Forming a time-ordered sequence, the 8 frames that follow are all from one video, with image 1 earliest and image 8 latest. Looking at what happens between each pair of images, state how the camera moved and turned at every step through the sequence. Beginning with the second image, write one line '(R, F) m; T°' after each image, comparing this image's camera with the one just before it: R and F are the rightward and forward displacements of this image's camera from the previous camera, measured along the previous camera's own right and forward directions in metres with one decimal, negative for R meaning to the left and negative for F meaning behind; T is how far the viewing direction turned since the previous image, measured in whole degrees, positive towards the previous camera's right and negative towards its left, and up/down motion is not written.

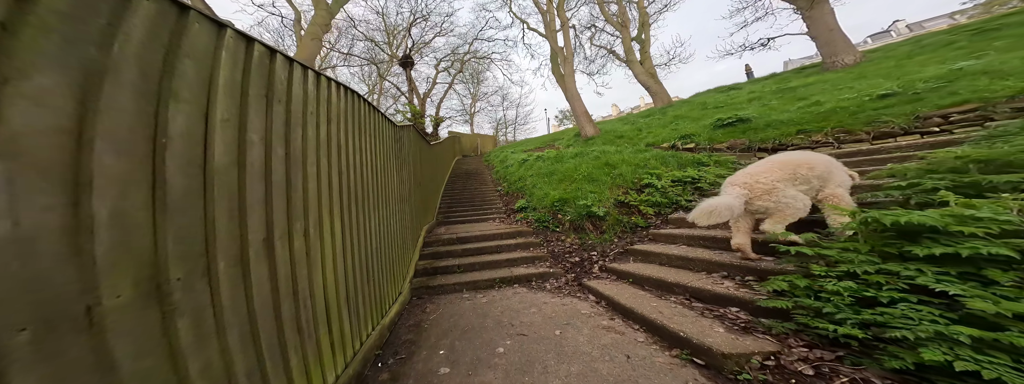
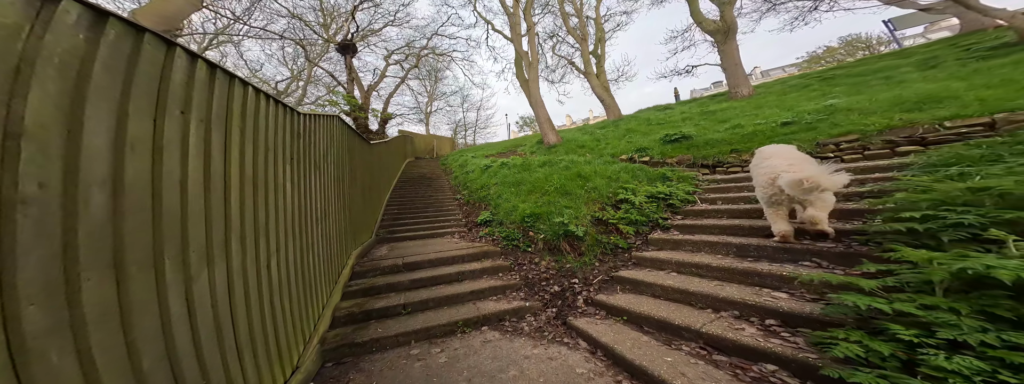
(-0.1, +0.6) m; +10°
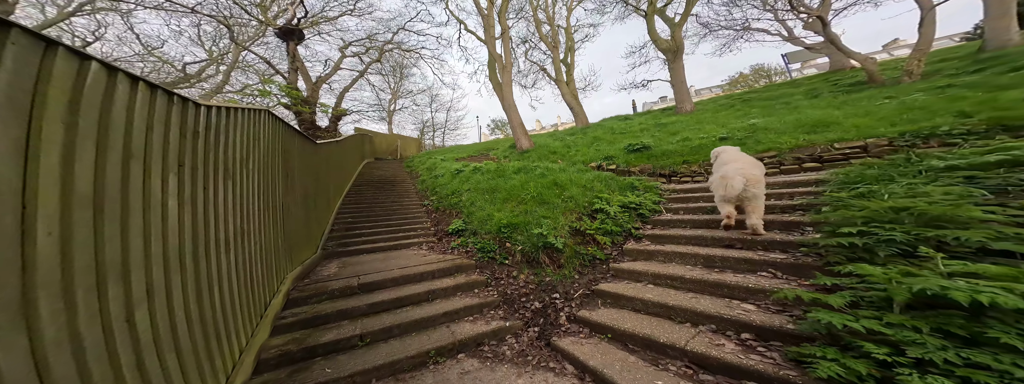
(-0.1, +0.2) m; +8°
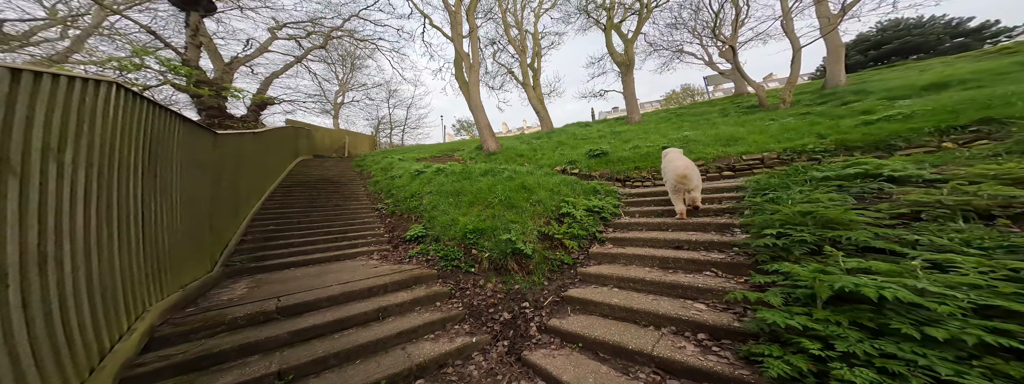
(0.0, +0.1) m; +8°
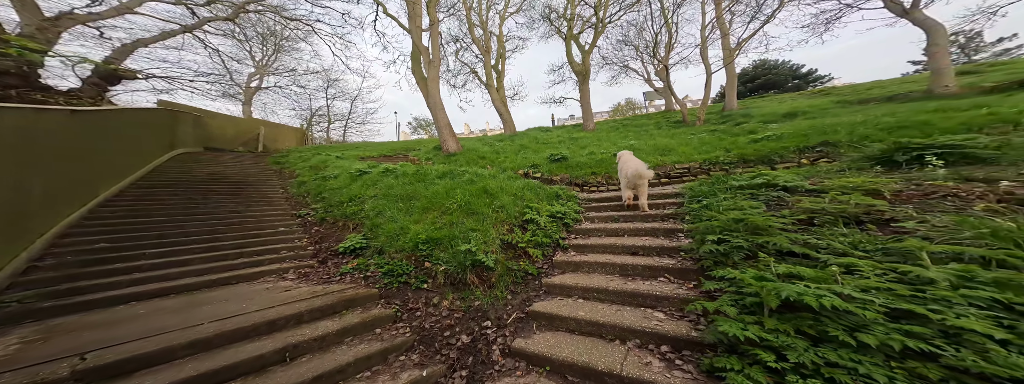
(0.0, +0.2) m; +9°
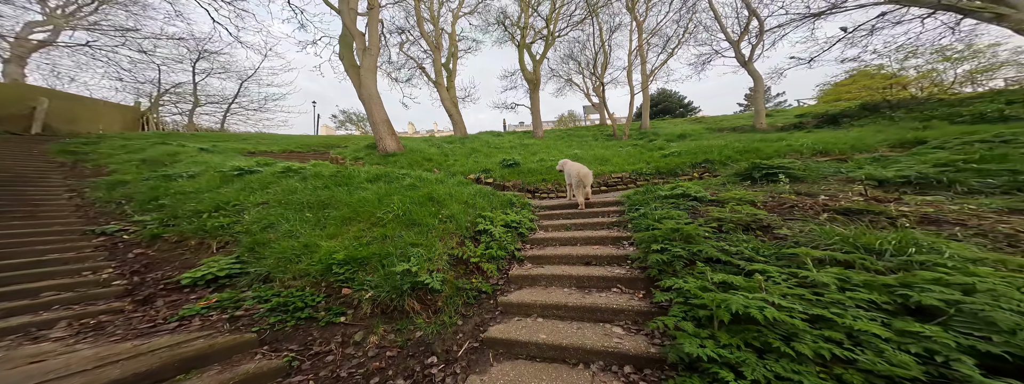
(-0.1, +0.3) m; +11°
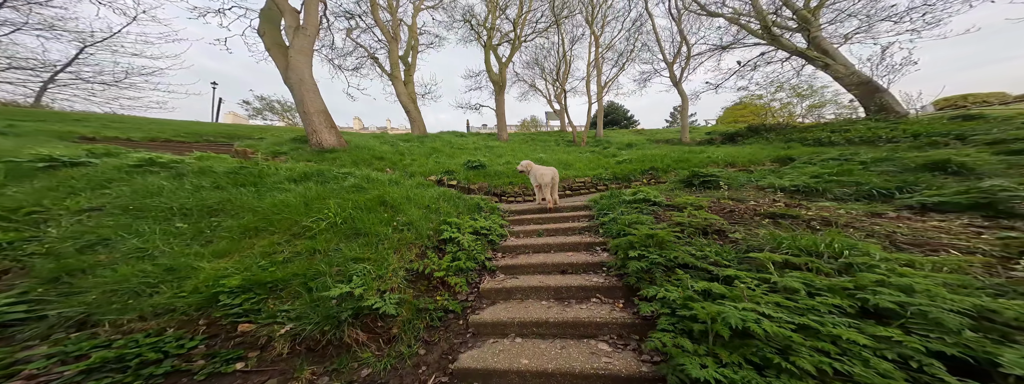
(-0.1, +0.3) m; +9°
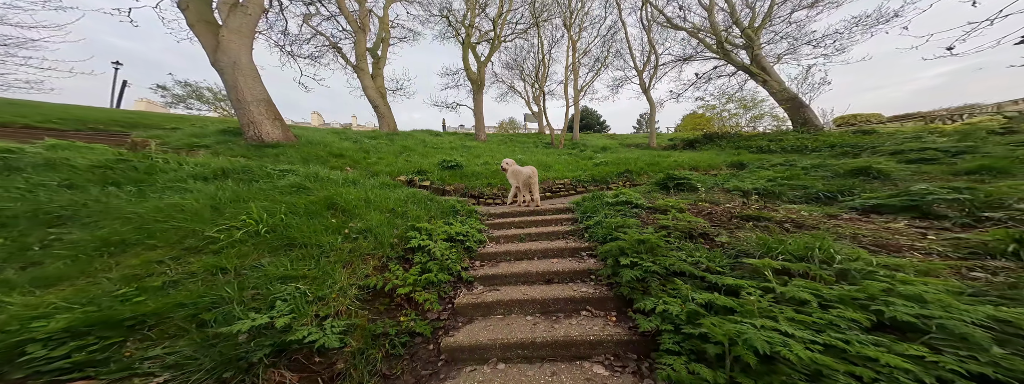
(0.0, +0.4) m; +5°
